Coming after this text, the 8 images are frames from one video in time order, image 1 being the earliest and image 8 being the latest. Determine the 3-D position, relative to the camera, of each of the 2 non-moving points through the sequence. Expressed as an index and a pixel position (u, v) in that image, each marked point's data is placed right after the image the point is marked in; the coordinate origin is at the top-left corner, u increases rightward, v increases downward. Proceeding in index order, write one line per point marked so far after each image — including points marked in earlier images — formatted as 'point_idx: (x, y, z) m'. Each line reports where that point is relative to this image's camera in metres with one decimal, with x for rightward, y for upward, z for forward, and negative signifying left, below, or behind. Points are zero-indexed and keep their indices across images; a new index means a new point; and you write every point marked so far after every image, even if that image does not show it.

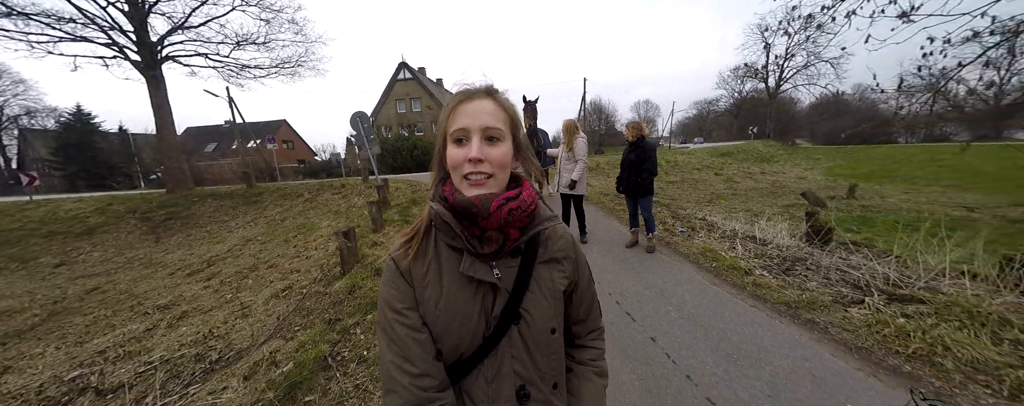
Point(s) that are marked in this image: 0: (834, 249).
0: (+4.6, -0.7, +3.8) m
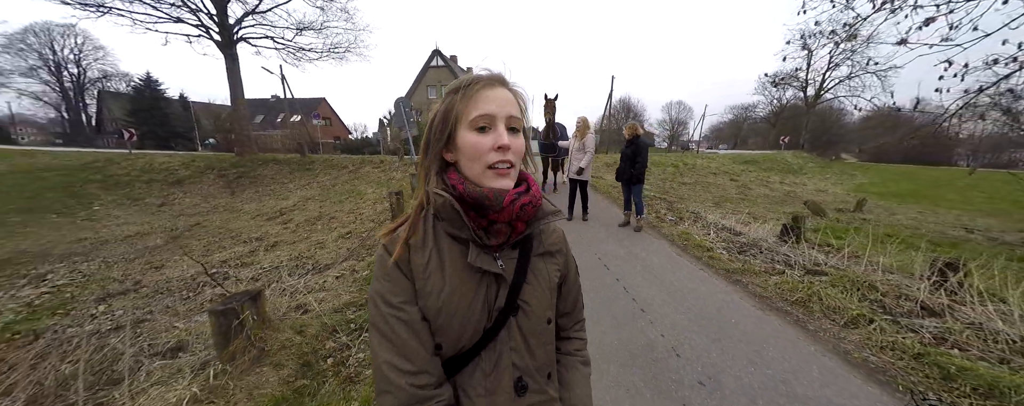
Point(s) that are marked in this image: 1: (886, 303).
0: (+4.7, -0.7, +4.5) m
1: (+3.7, -1.0, +2.8) m
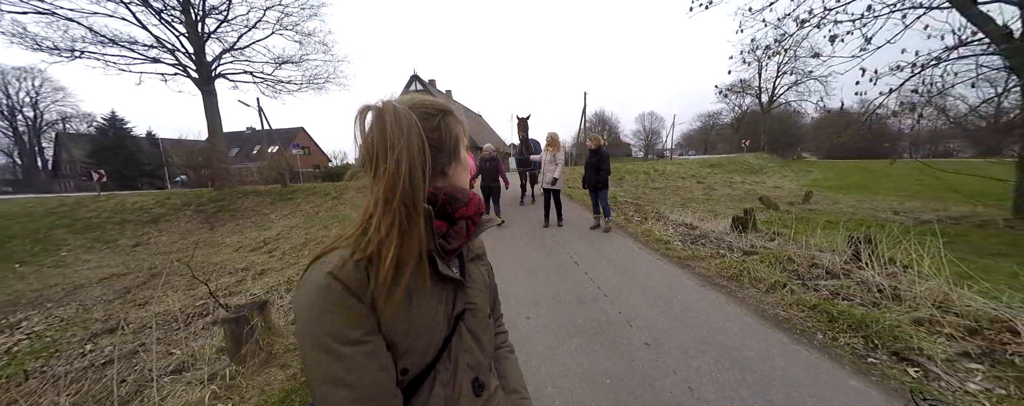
0: (+4.4, -0.6, +5.1) m
1: (+3.4, -0.8, +3.3) m
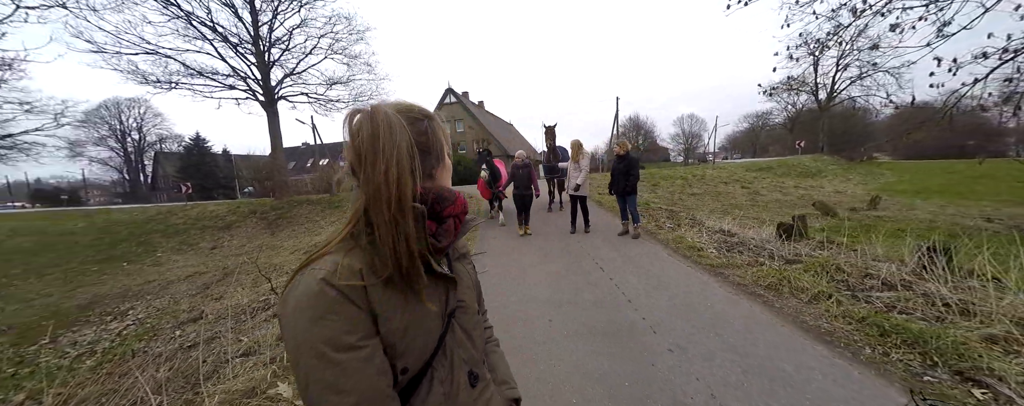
0: (+4.9, -0.7, +4.7) m
1: (+3.7, -0.9, +3.0) m
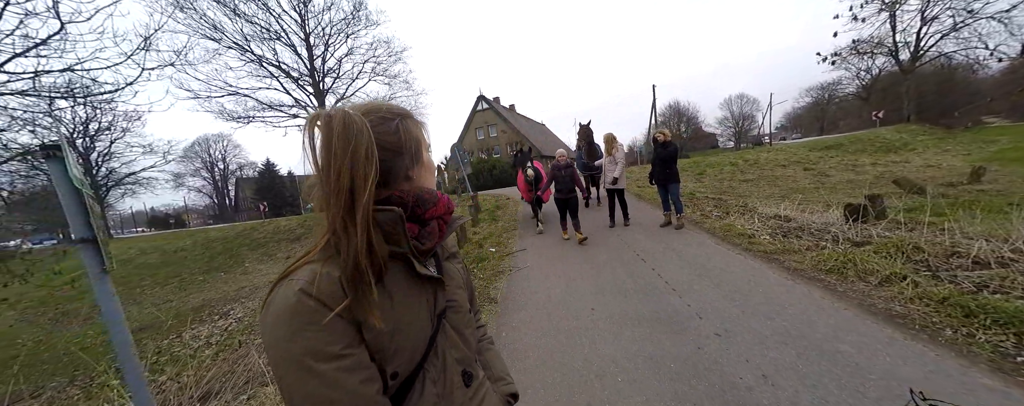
0: (+5.5, -0.3, +4.2) m
1: (+4.1, -0.6, +2.7) m
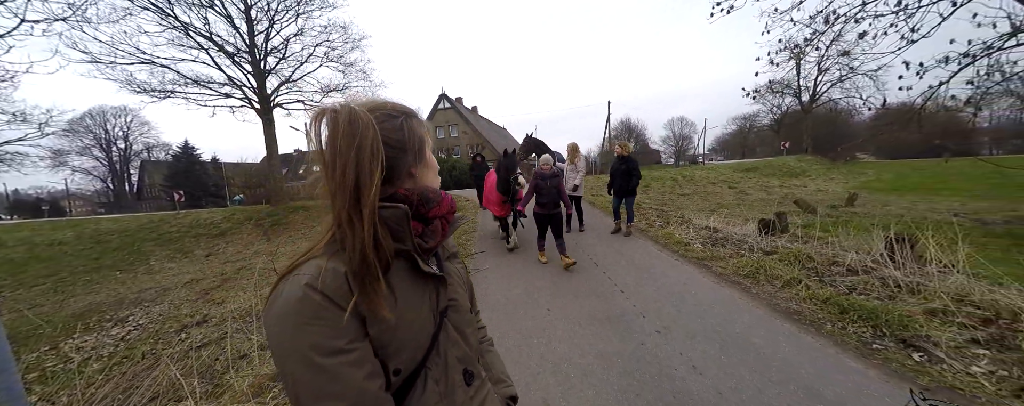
0: (+4.8, -0.6, +5.0) m
1: (+3.7, -0.8, +3.4) m
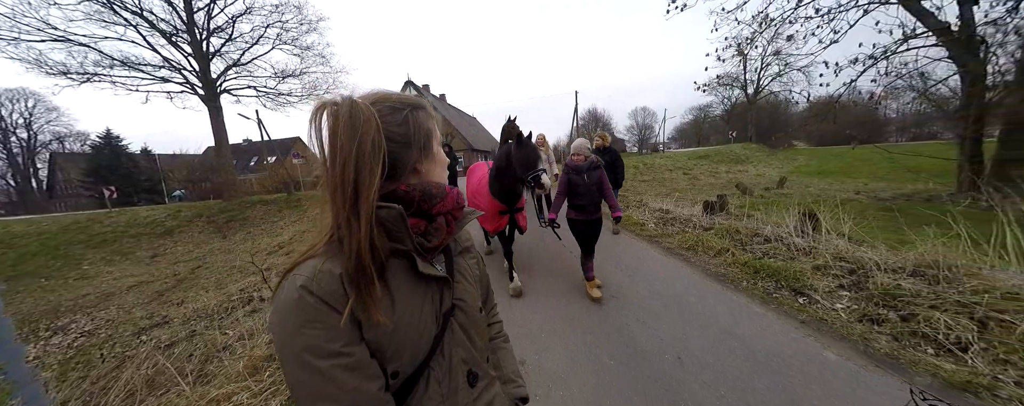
0: (+4.3, -0.3, +5.8) m
1: (+3.4, -0.5, +4.0) m
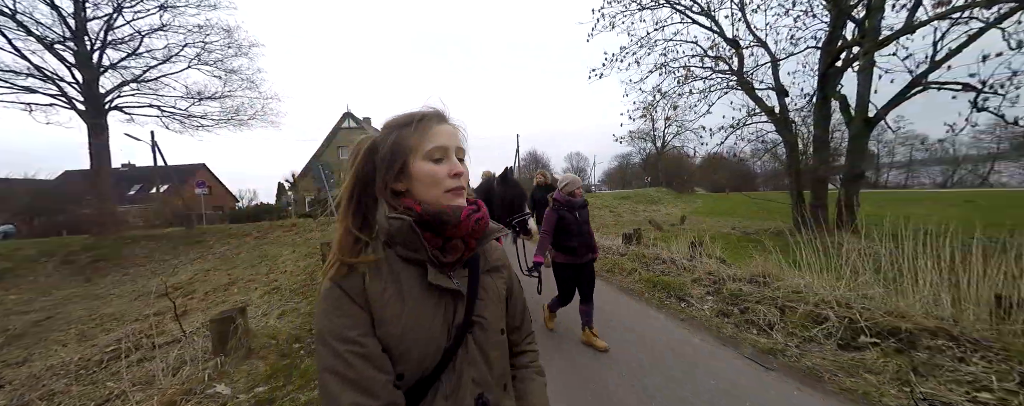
0: (+3.0, -1.0, +6.9) m
1: (+2.4, -1.1, +5.0) m
